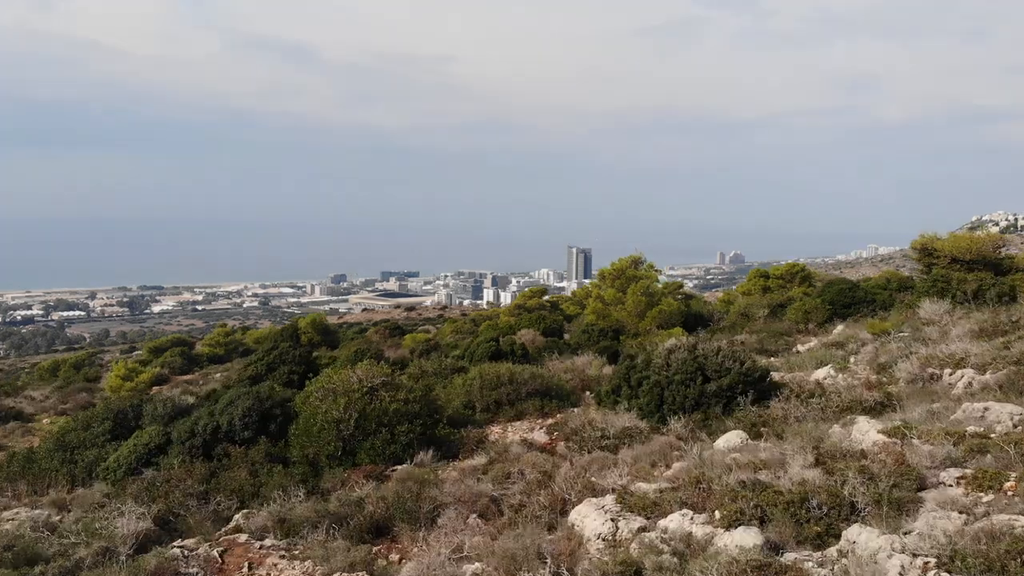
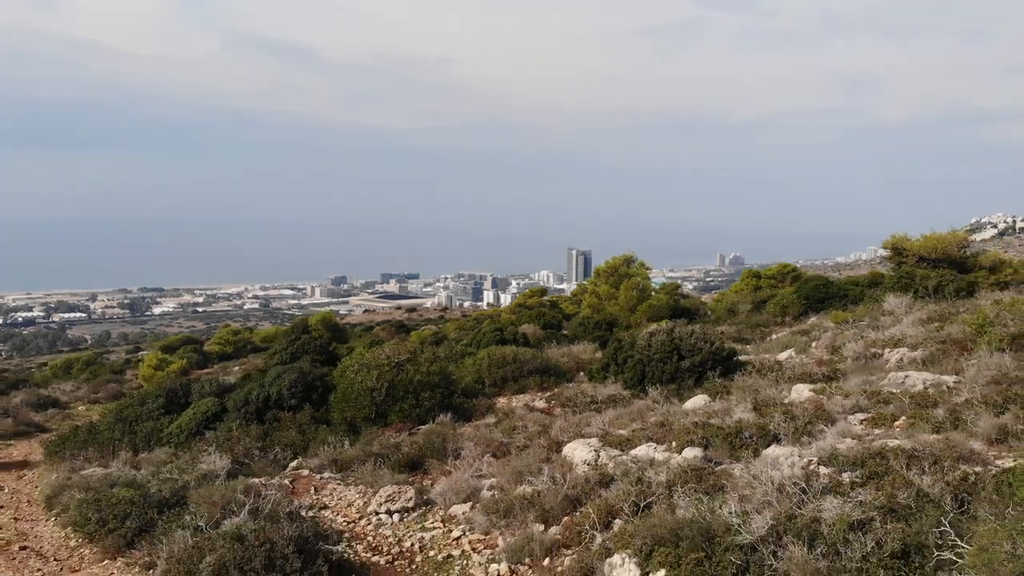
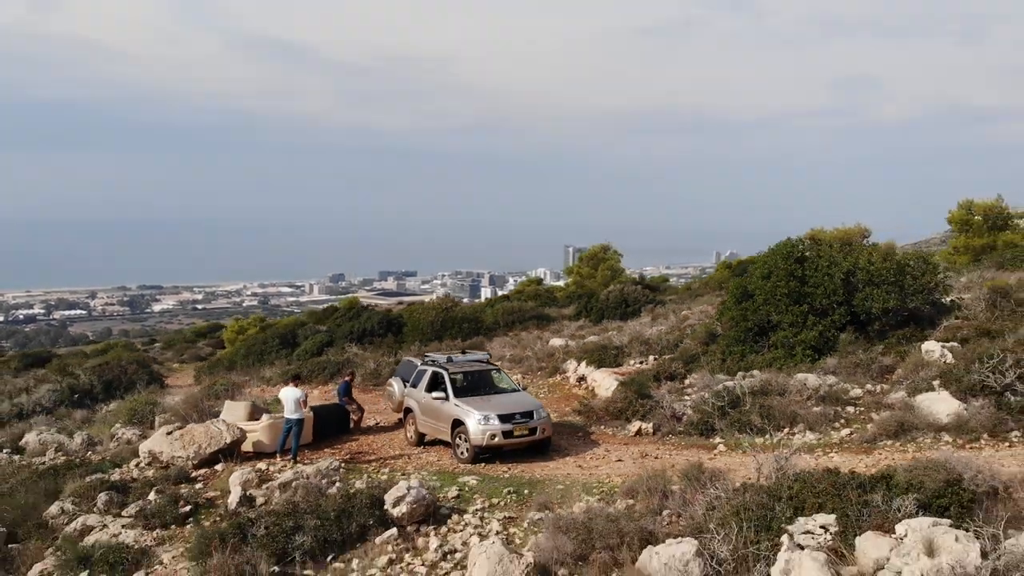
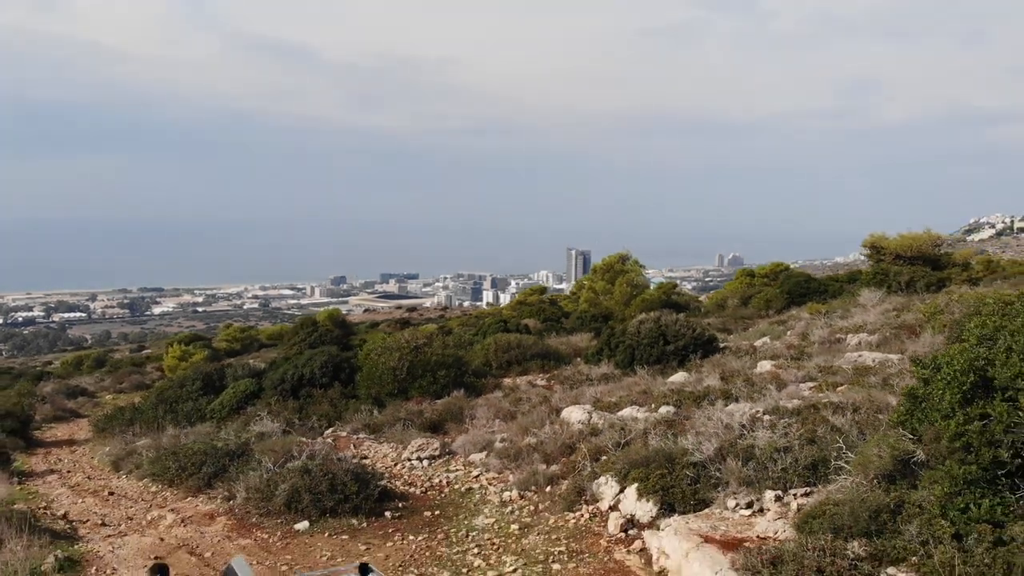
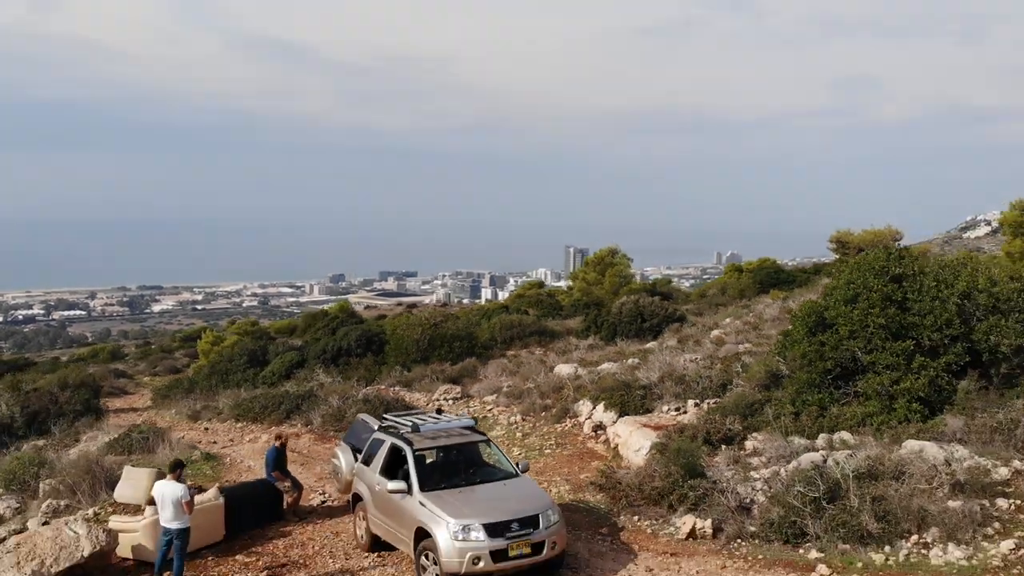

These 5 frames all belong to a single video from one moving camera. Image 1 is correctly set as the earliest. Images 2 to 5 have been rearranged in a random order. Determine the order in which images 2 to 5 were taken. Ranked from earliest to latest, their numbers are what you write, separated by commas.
2, 4, 5, 3
